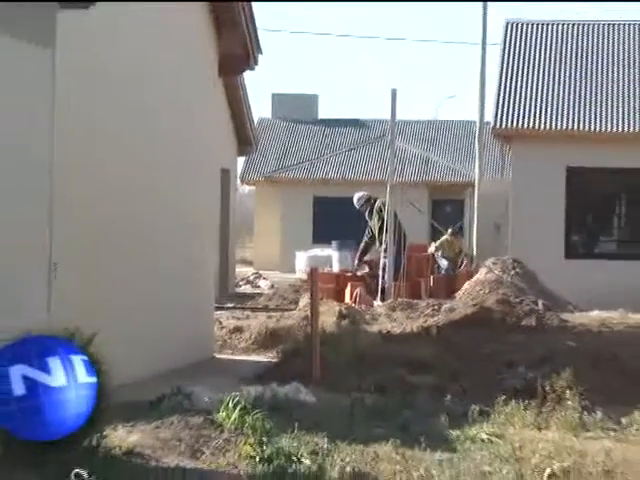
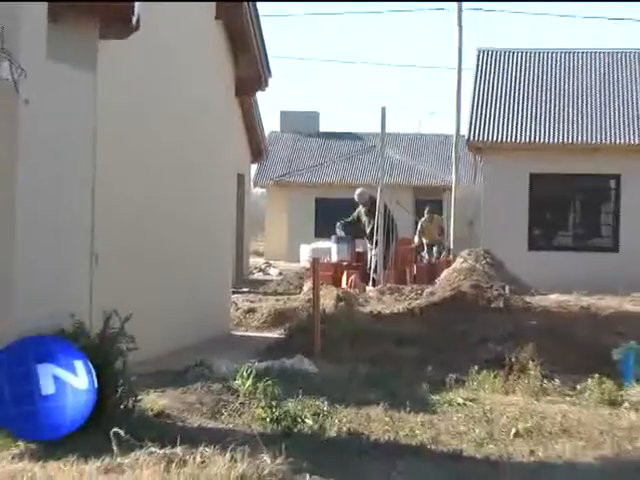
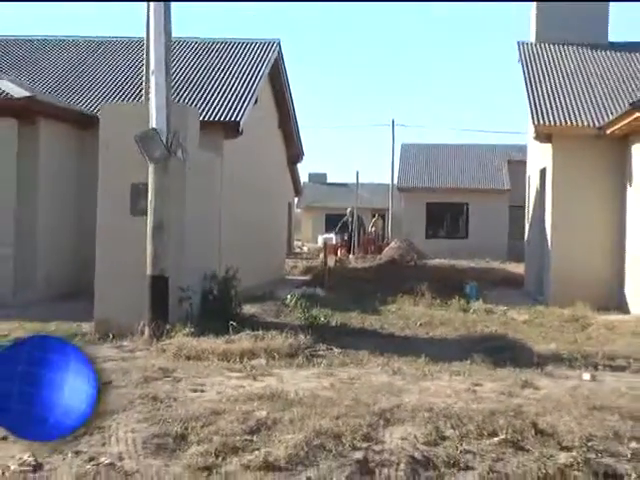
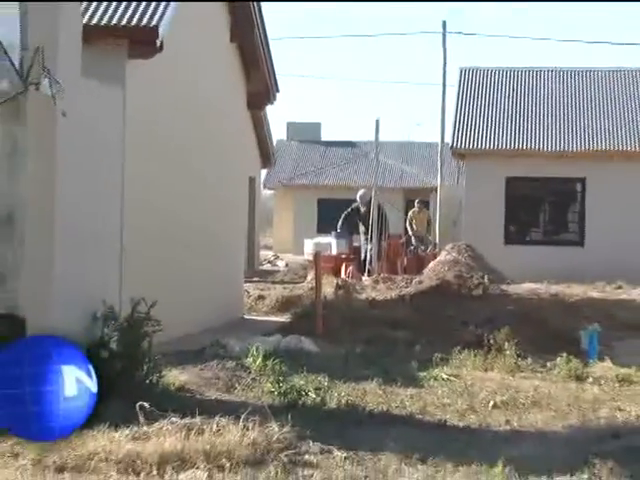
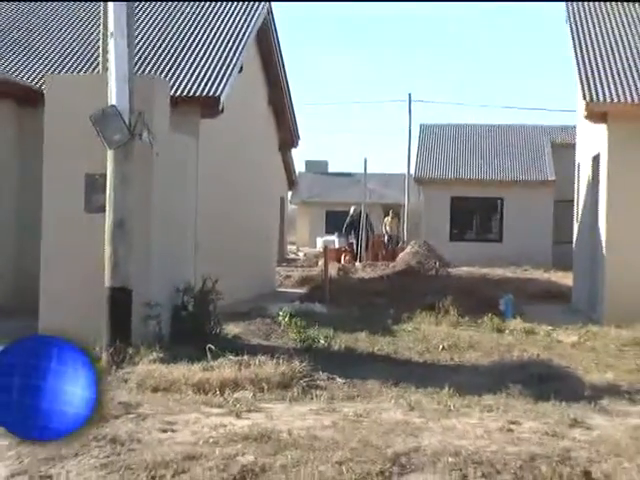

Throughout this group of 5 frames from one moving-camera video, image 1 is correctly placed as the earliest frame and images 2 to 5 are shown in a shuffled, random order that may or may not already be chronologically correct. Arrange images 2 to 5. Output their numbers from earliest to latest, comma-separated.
2, 4, 5, 3
